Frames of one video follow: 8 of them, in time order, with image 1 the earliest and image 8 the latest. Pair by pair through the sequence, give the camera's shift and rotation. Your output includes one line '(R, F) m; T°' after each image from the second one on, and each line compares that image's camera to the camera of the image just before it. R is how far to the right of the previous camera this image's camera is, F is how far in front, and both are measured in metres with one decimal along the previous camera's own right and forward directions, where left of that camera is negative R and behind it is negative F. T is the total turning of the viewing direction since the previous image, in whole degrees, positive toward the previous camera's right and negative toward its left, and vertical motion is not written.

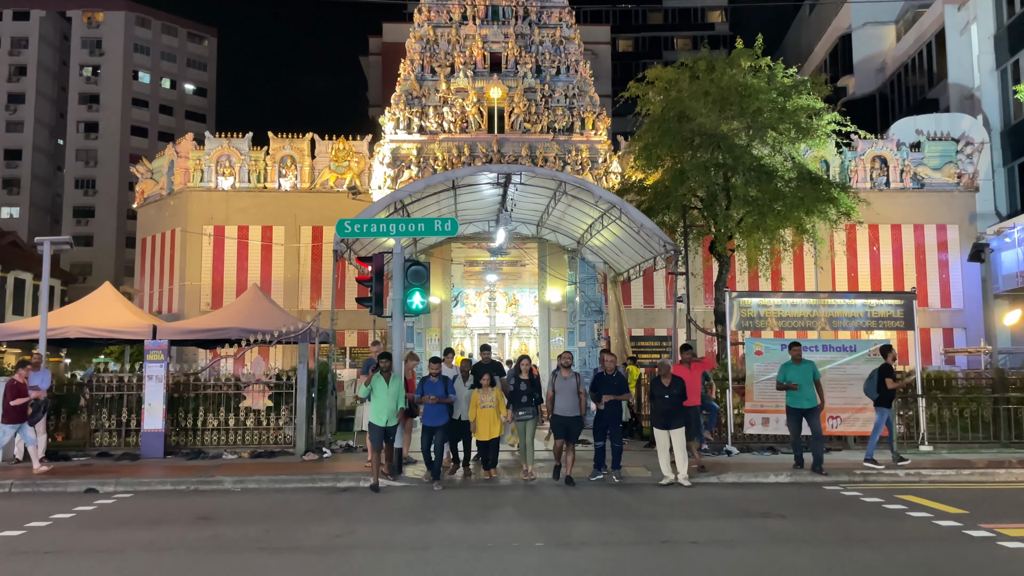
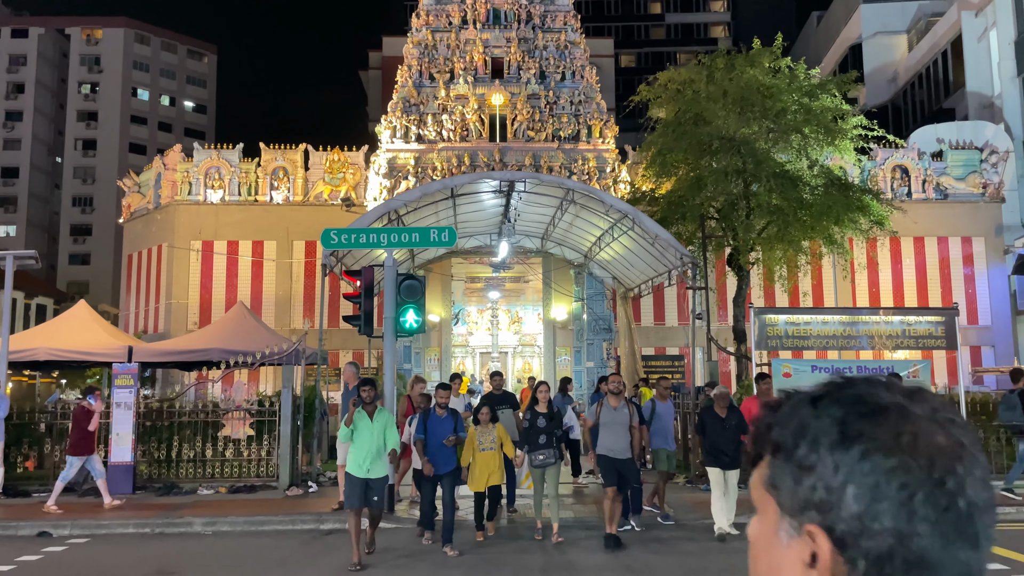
(0.0, +1.2) m; 0°
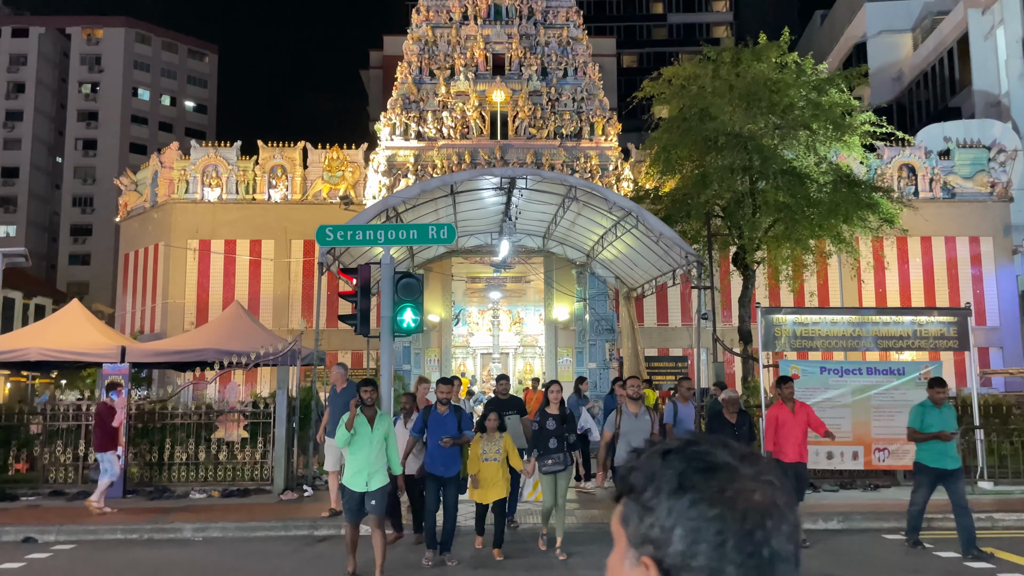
(0.0, +0.3) m; 0°
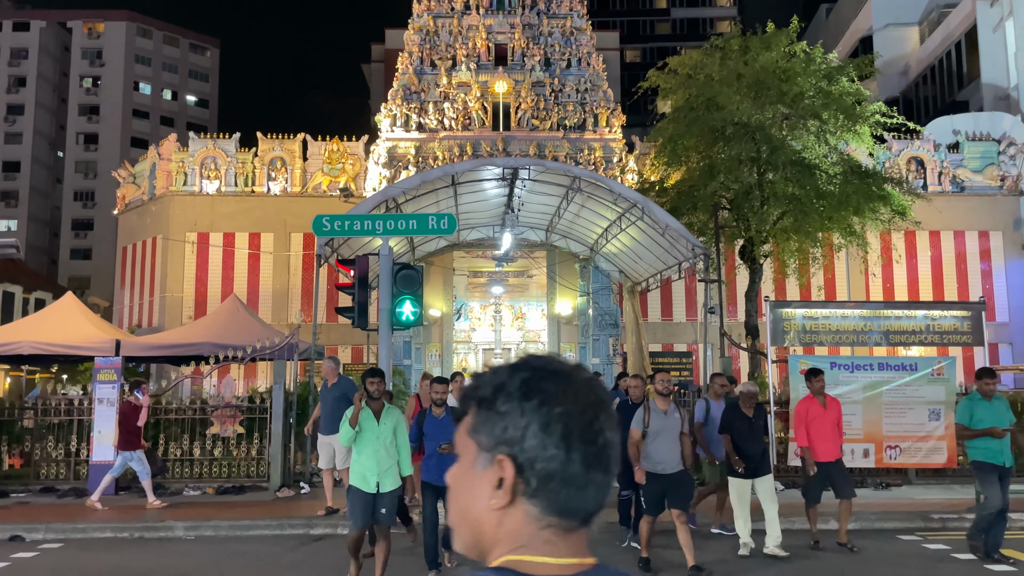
(0.0, +0.3) m; 0°
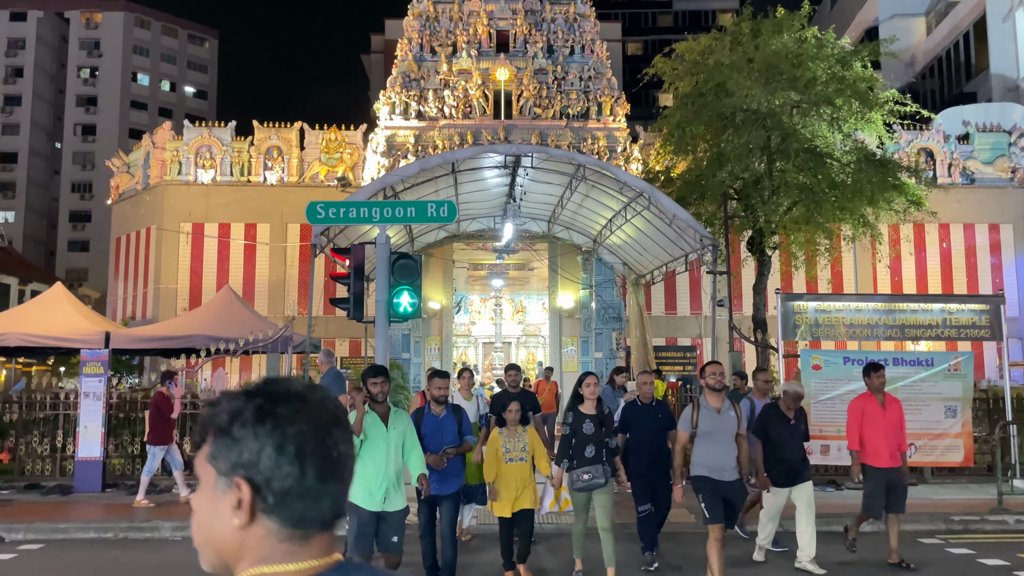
(0.0, +0.4) m; 0°
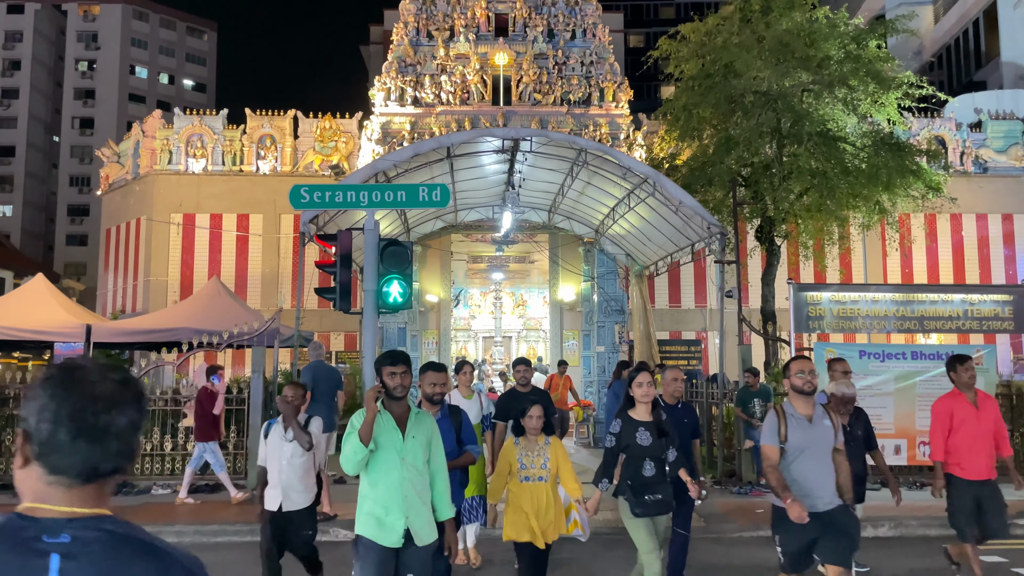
(+0.1, +0.6) m; 0°
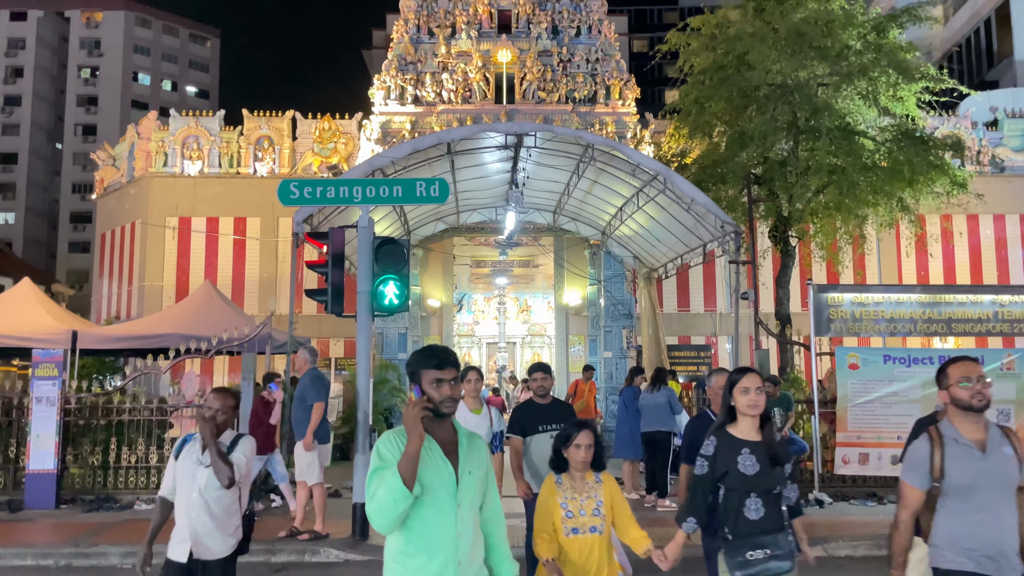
(0.0, +0.6) m; 0°
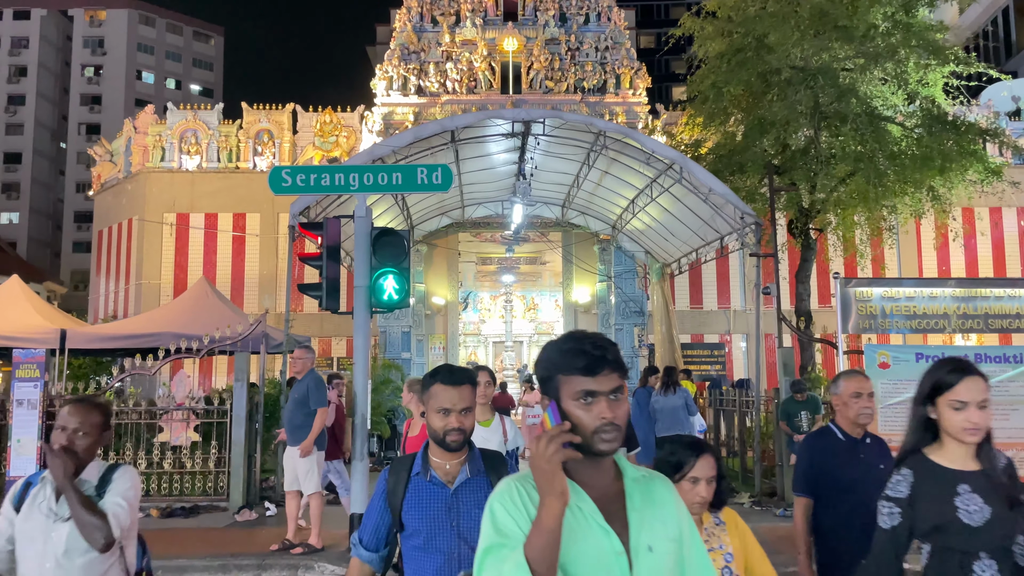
(0.0, +0.6) m; 0°
